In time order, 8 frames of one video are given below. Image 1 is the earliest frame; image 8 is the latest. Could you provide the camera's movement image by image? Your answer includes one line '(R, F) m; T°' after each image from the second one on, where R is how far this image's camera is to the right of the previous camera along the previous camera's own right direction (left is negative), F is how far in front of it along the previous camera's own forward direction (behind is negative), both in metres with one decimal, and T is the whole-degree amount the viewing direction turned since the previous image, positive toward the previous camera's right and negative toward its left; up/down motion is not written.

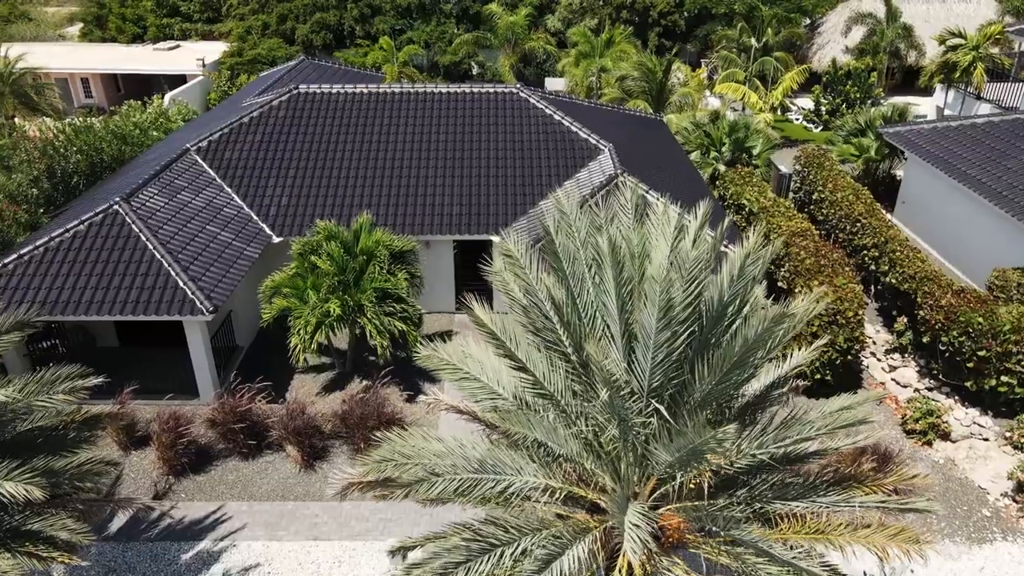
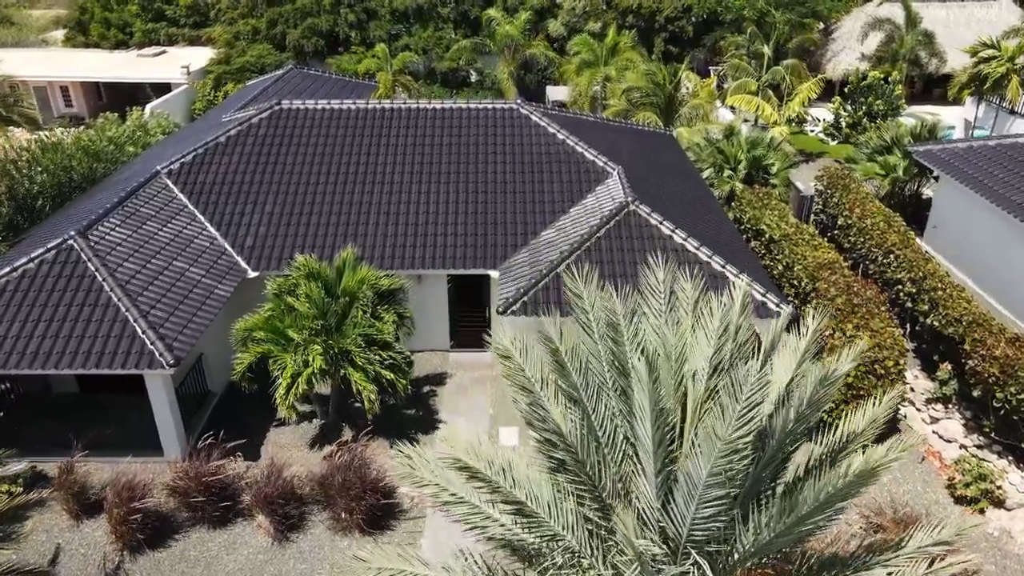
(0.0, +1.8) m; 0°
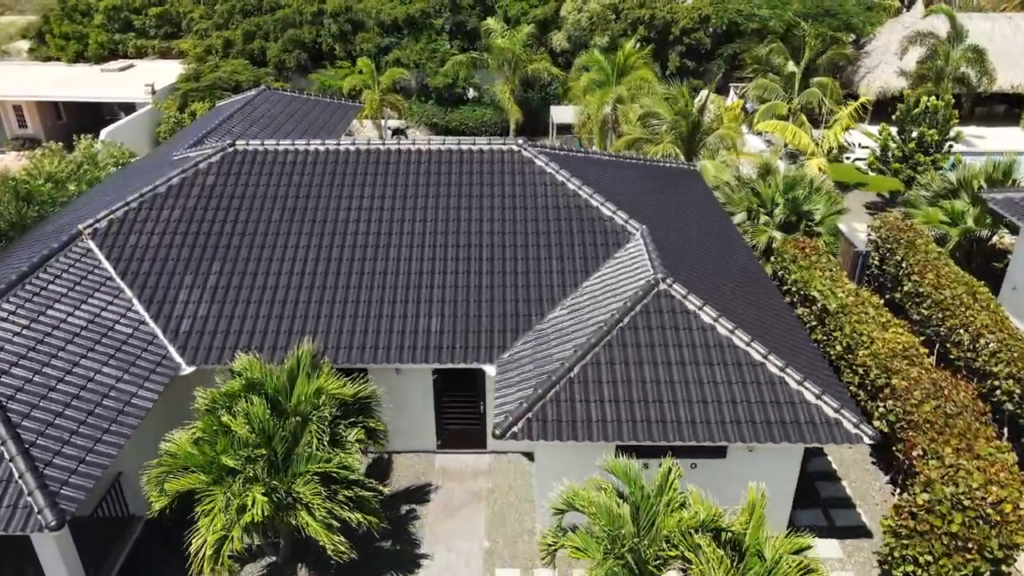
(0.0, +3.7) m; 0°
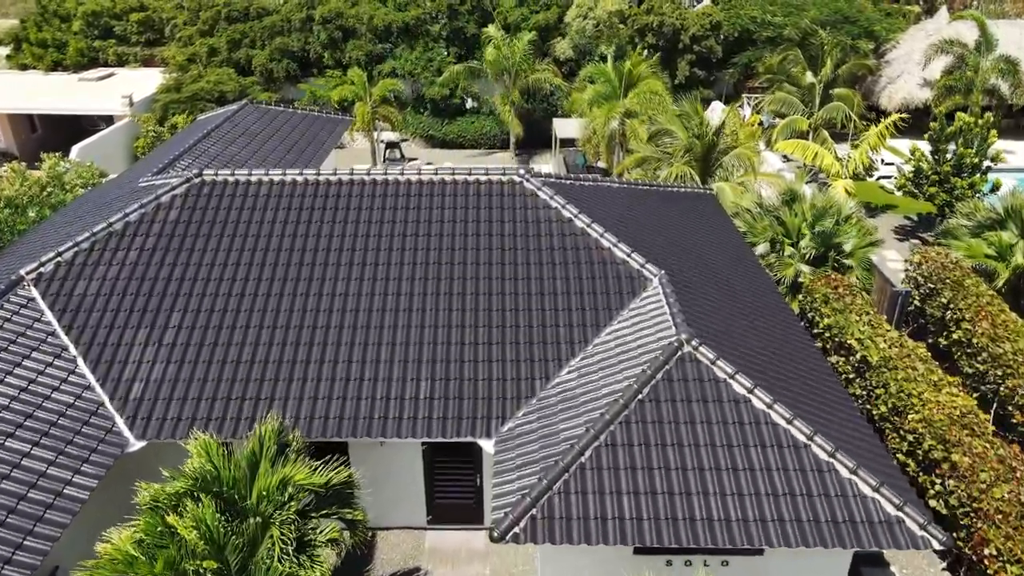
(0.0, +2.0) m; 0°
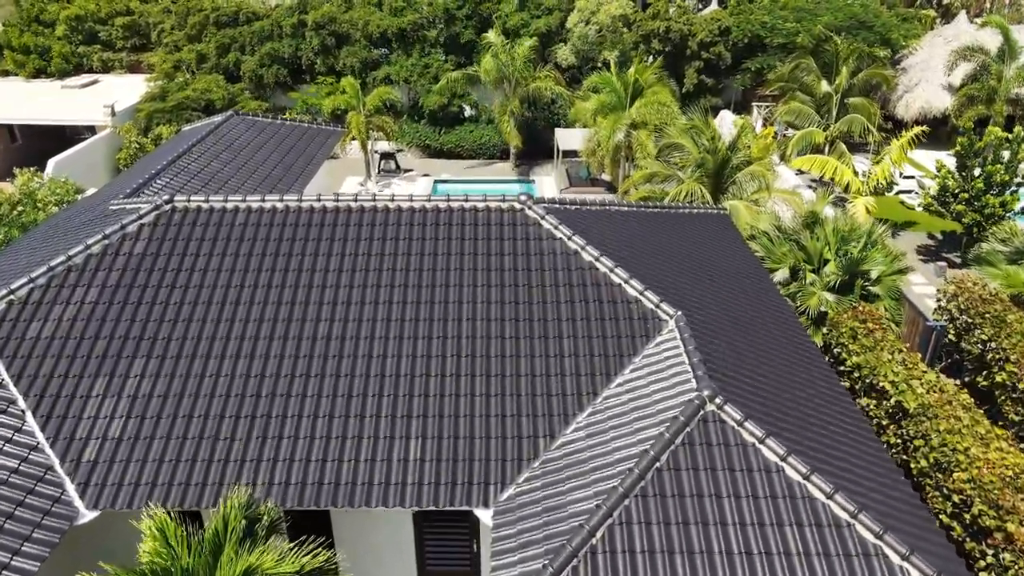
(0.0, +1.4) m; 0°
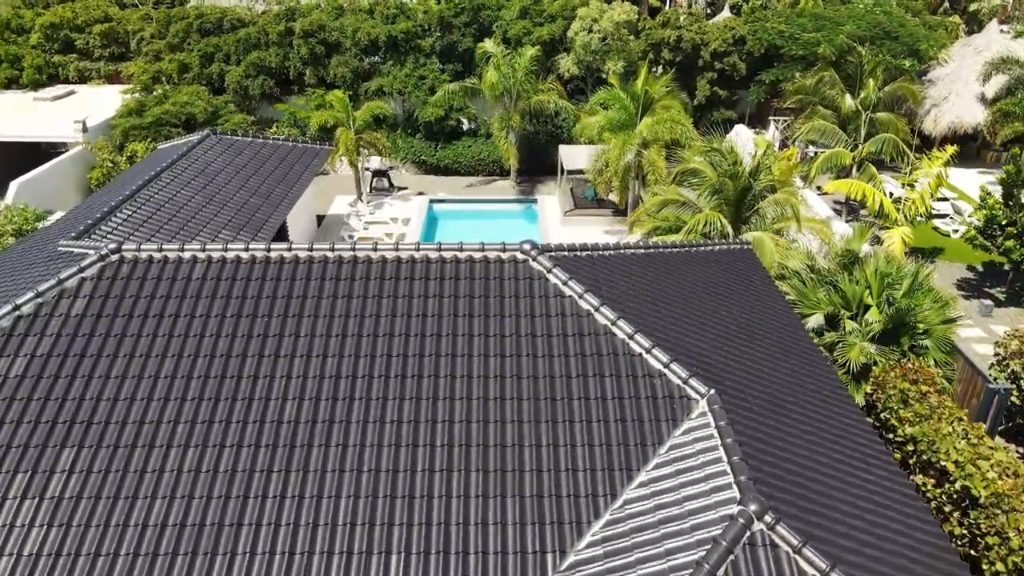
(0.0, +2.1) m; 0°
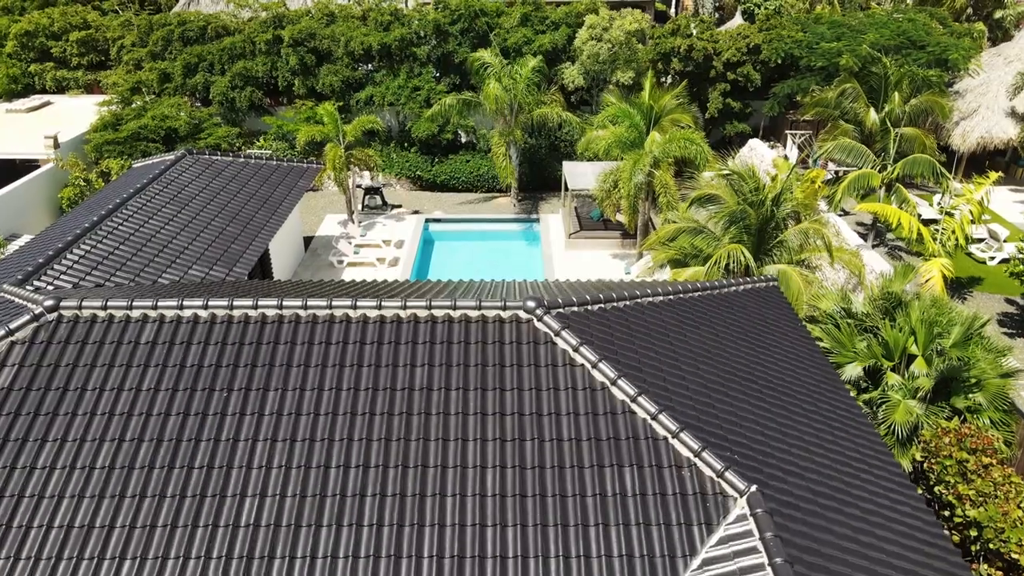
(0.0, +1.8) m; 0°
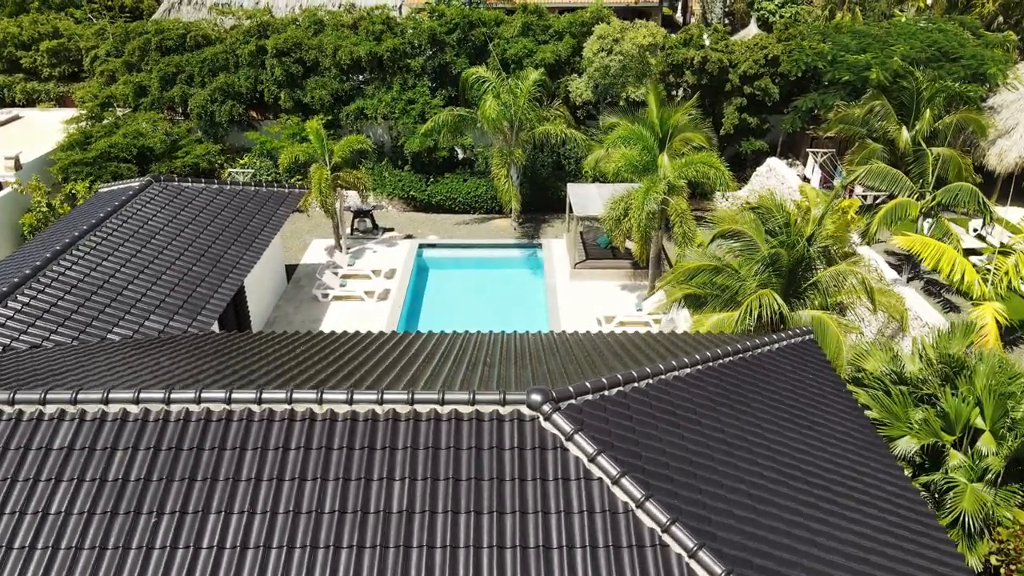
(0.0, +2.1) m; 0°
